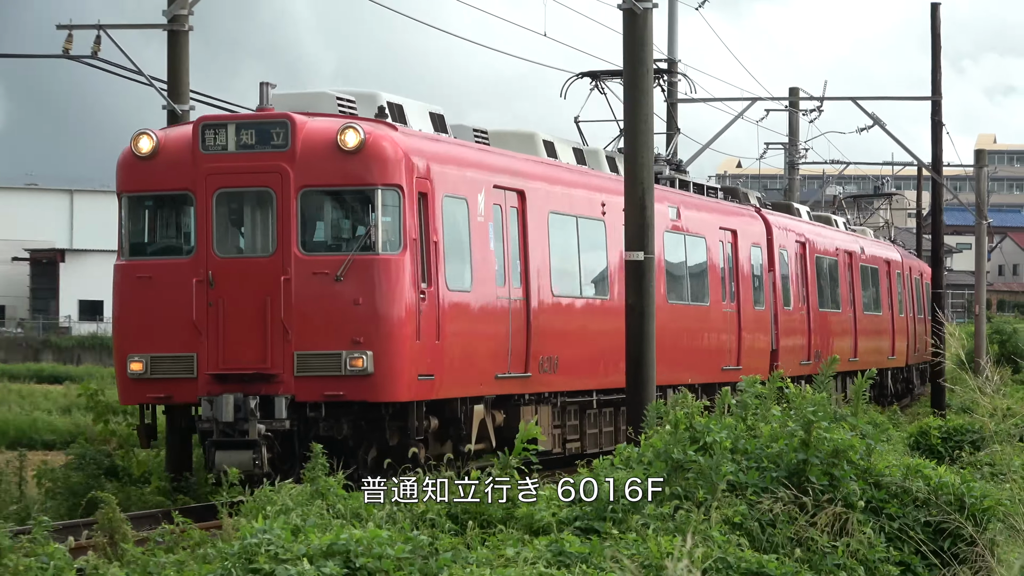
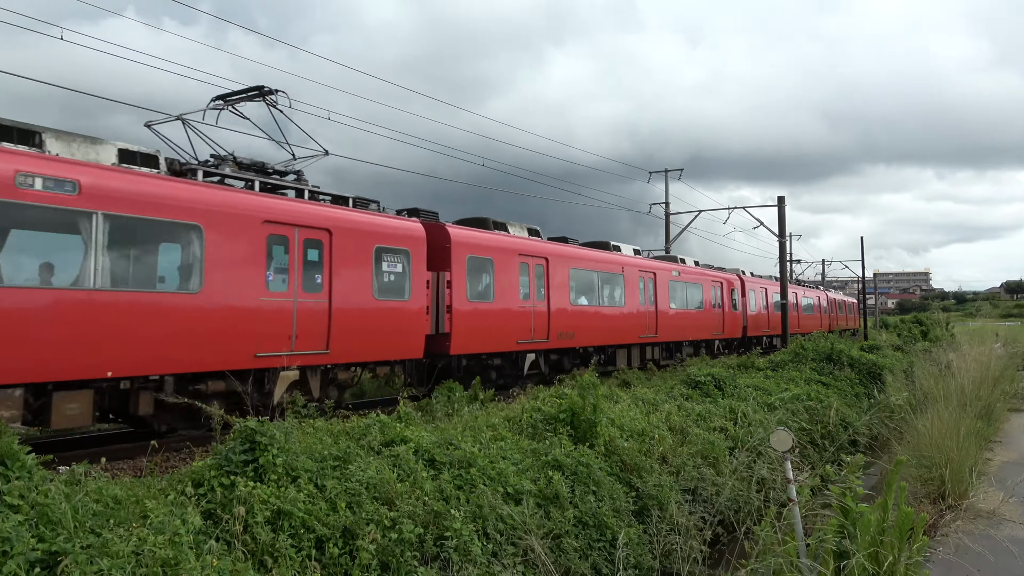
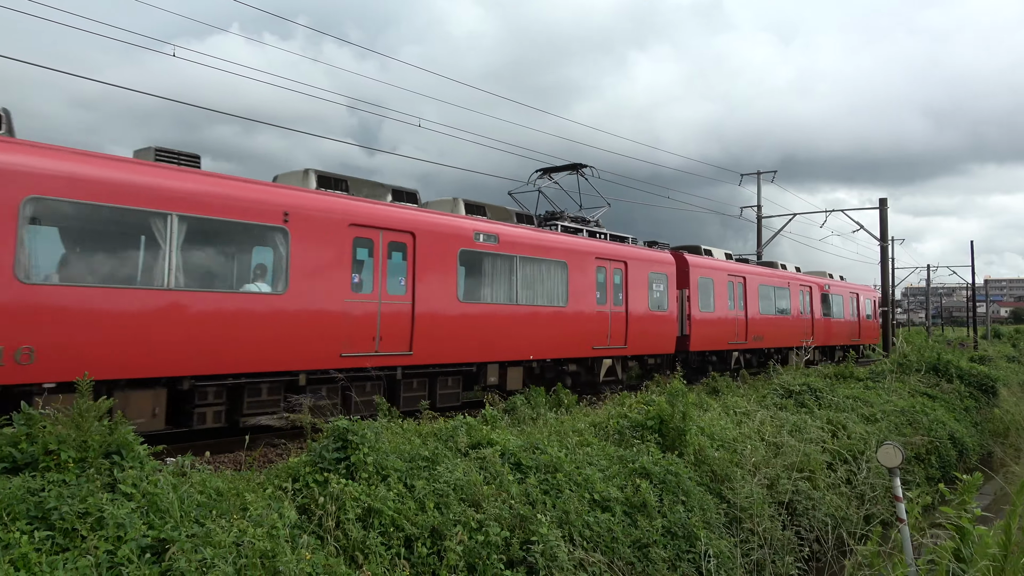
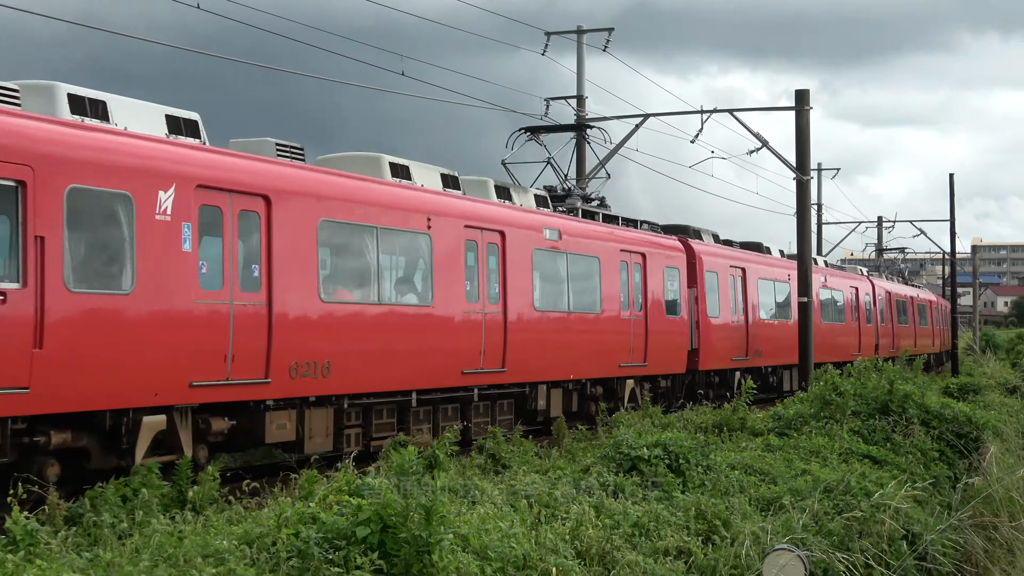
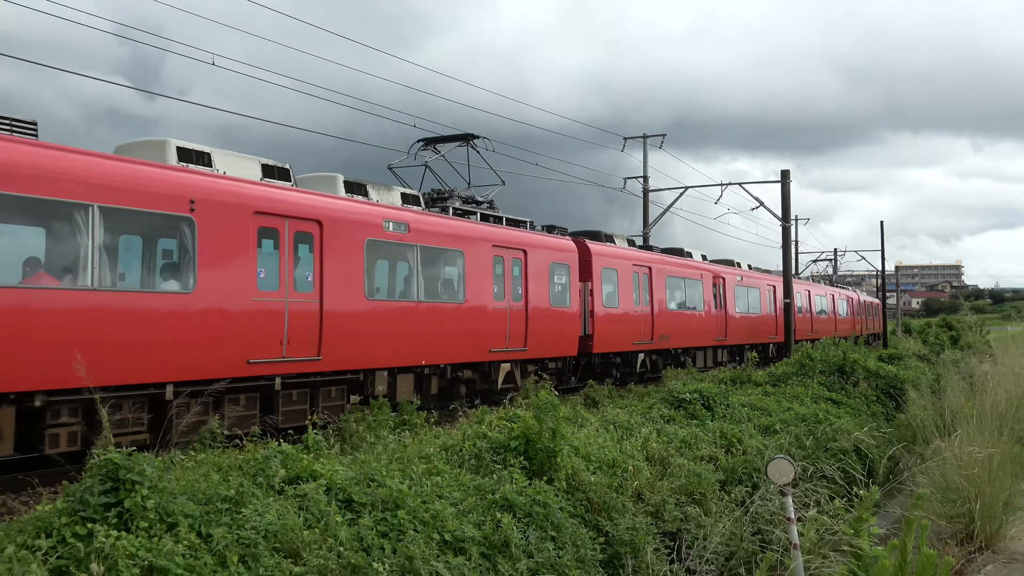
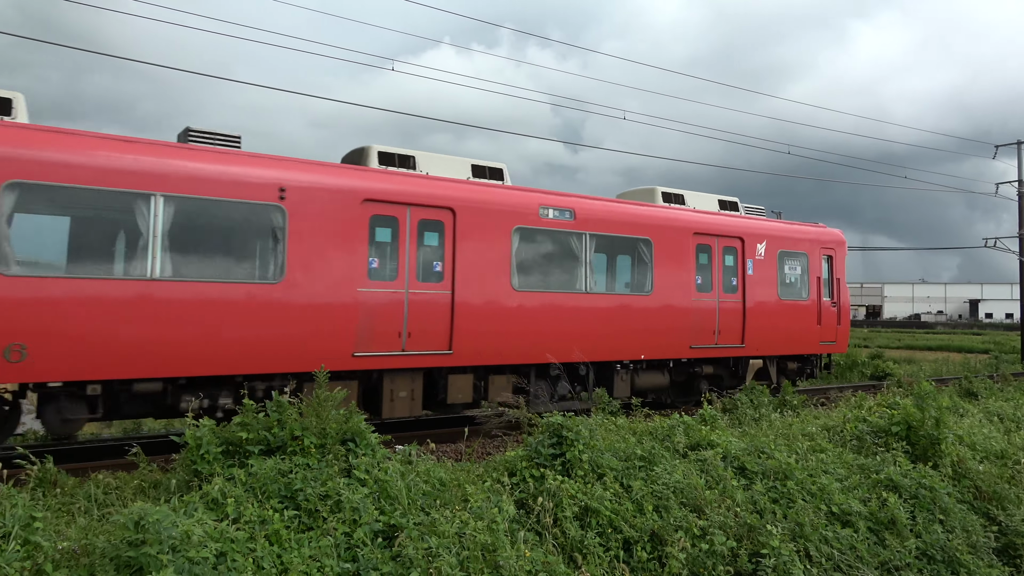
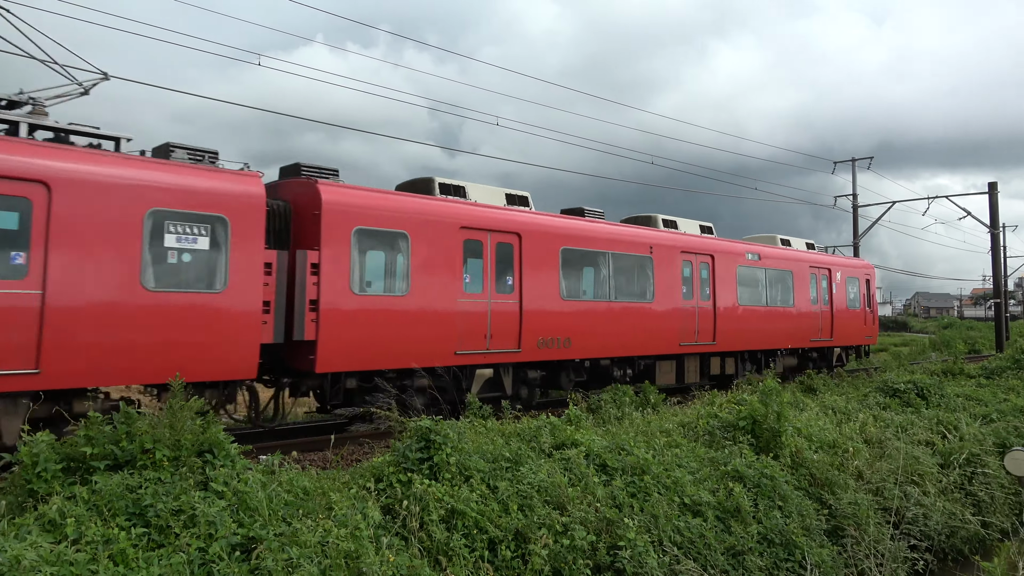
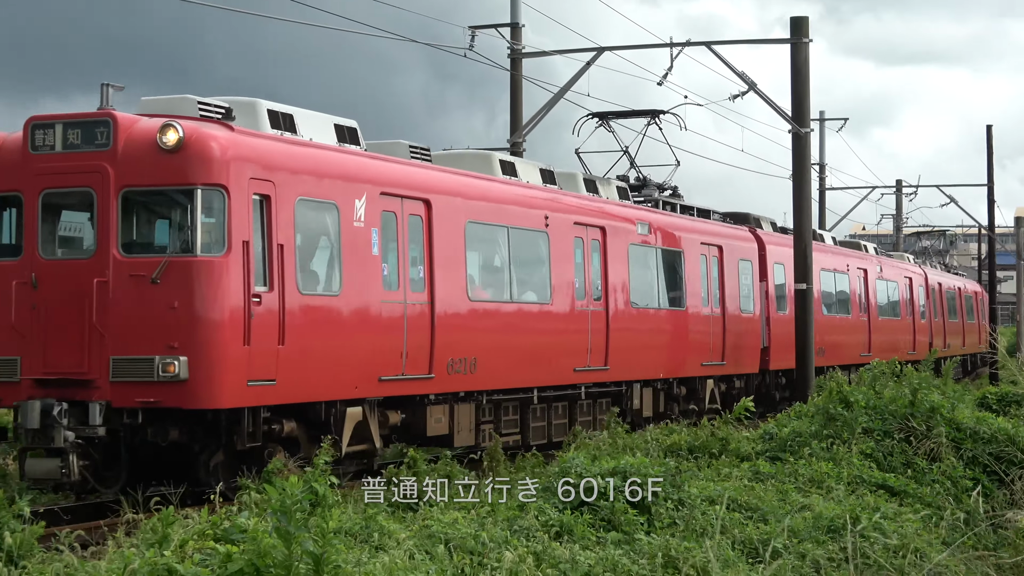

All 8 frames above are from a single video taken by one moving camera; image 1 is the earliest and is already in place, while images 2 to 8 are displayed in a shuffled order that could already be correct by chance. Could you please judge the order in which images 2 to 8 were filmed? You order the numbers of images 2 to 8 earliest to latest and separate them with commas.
8, 4, 5, 2, 3, 7, 6
